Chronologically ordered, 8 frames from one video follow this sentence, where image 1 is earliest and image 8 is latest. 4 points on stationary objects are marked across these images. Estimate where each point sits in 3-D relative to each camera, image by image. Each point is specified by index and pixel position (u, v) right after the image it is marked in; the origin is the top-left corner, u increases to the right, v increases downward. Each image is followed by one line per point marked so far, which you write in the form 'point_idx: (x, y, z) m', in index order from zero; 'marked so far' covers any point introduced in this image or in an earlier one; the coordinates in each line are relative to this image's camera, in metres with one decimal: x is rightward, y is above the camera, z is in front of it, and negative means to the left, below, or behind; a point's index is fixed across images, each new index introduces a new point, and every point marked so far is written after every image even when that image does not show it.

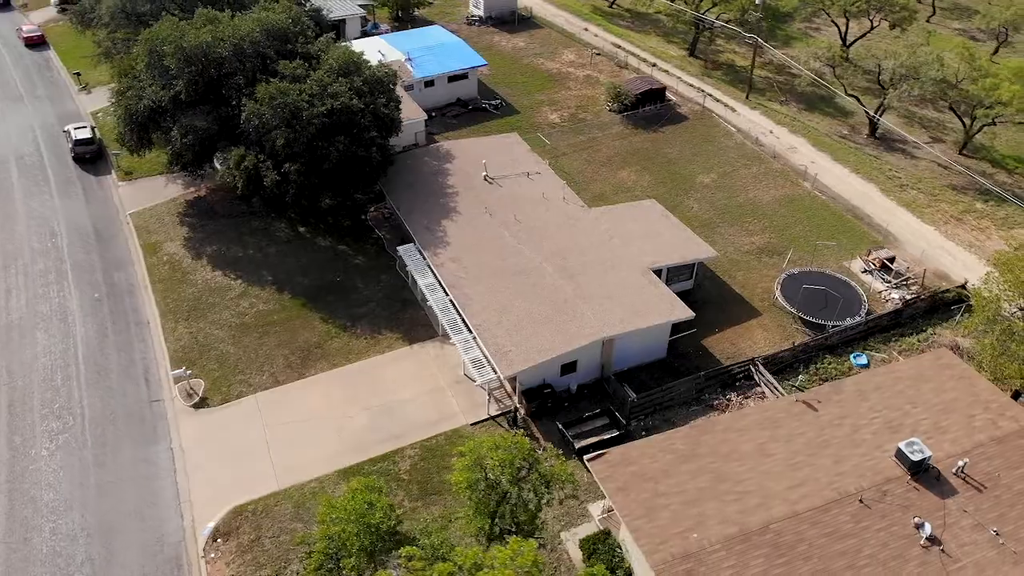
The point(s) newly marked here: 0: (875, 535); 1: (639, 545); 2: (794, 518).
0: (+8.8, -5.9, +19.5) m
1: (+3.0, -6.1, +19.2) m
2: (+6.9, -5.7, +19.9) m
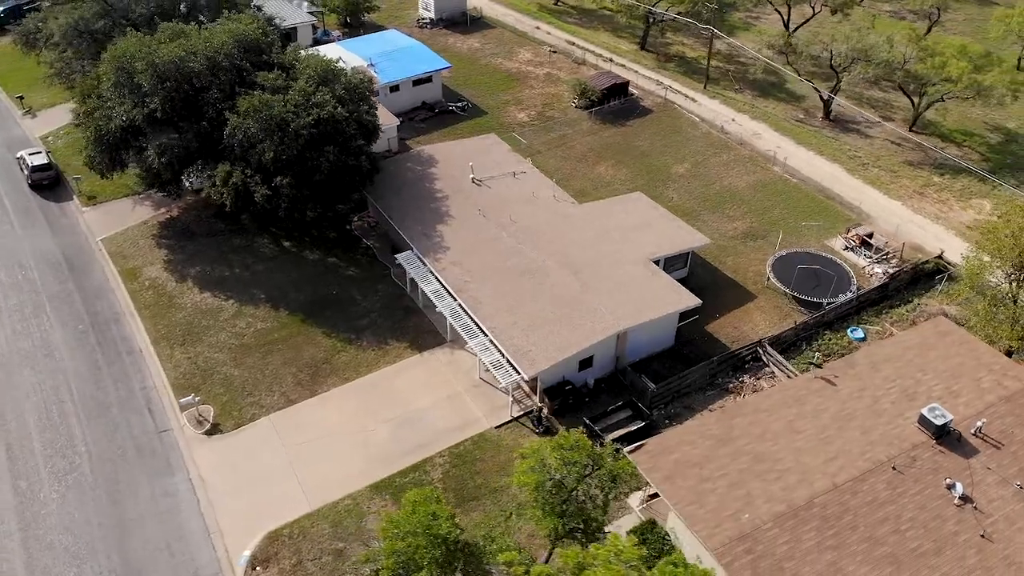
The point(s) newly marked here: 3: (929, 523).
0: (+10.1, -5.3, +20.4) m
1: (+4.4, -5.9, +19.6) m
2: (+8.2, -5.1, +20.6) m
3: (+10.2, -5.7, +19.8) m
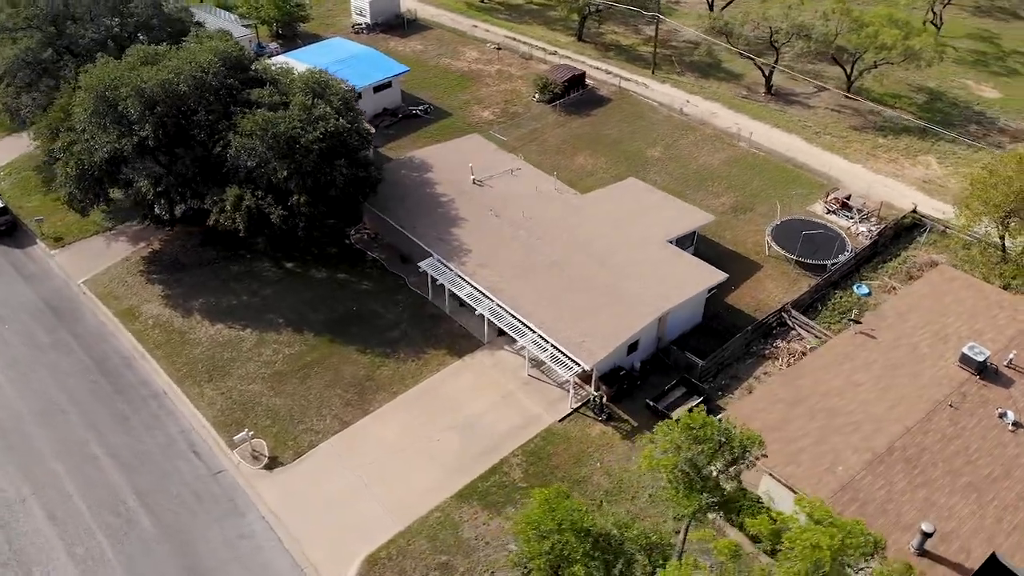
0: (+12.7, -3.9, +22.1) m
1: (+7.3, -5.1, +20.6) m
2: (+10.8, -4.0, +22.1) m
3: (+13.0, -4.3, +21.6) m
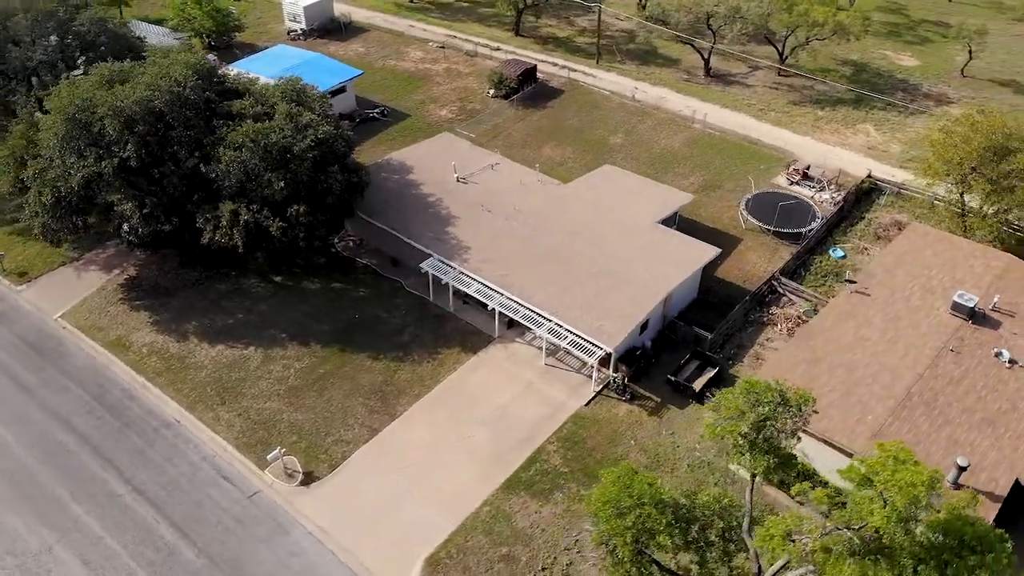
0: (+13.8, -2.4, +23.9) m
1: (+8.7, -4.1, +21.8) m
2: (+11.9, -2.7, +23.7) m
3: (+14.1, -2.8, +23.5) m
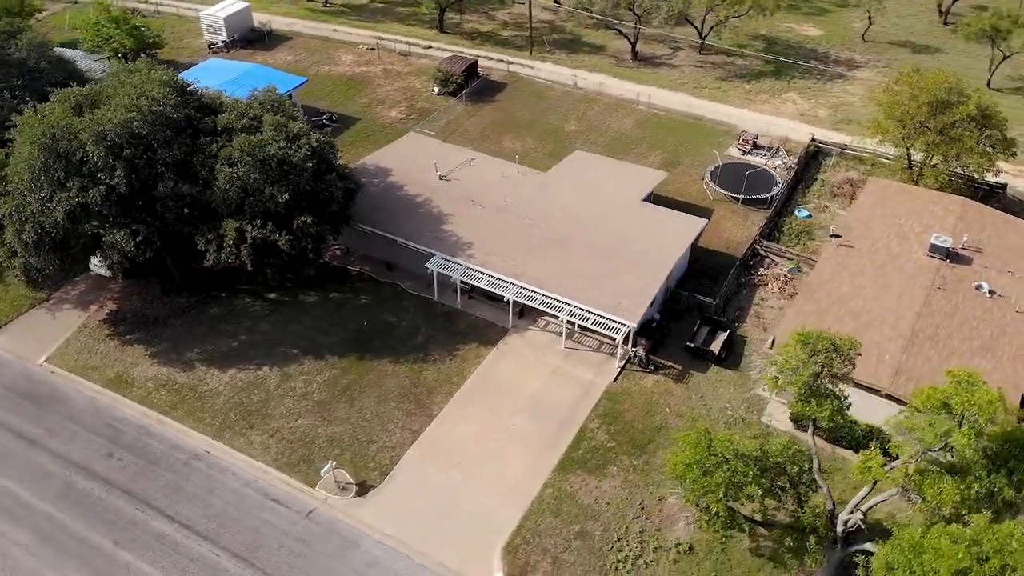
0: (+14.8, -0.5, +26.4) m
1: (+10.3, -2.7, +23.6) m
2: (+13.0, -0.9, +25.9) m
3: (+15.2, -0.8, +26.0) m
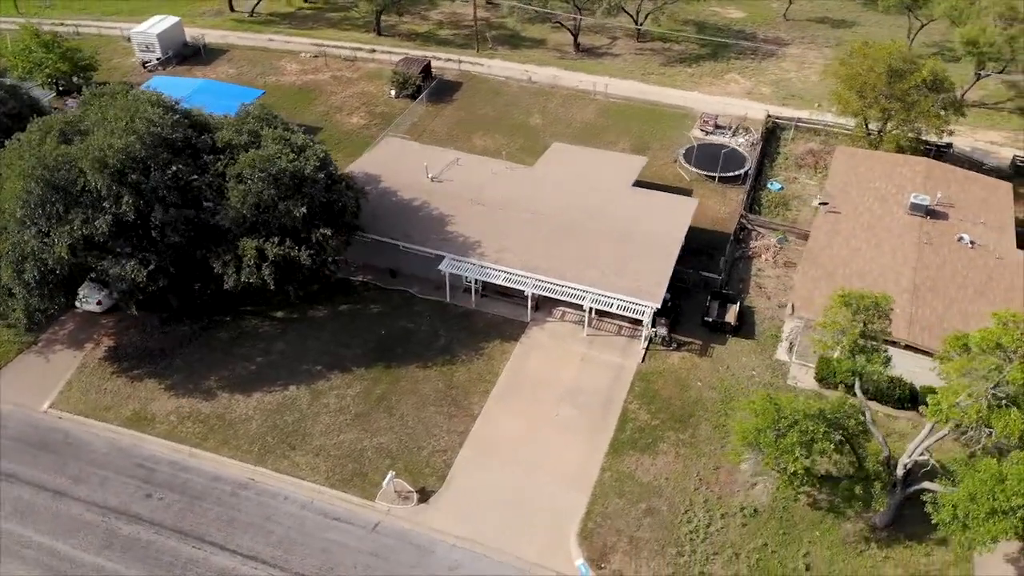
0: (+15.5, +1.2, +28.5) m
1: (+11.6, -1.5, +25.2) m
2: (+13.9, +0.6, +27.8) m
3: (+16.0, +0.9, +28.2) m
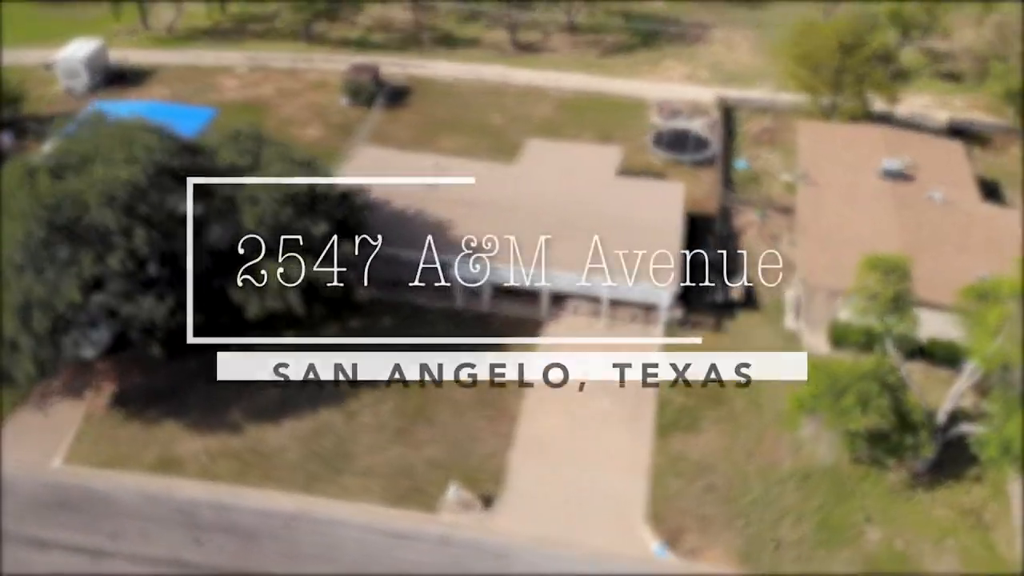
0: (+15.7, +2.8, +30.5) m
1: (+12.6, -0.2, +26.8) m
2: (+14.2, +2.0, +29.6) m
3: (+16.3, +2.6, +30.3) m
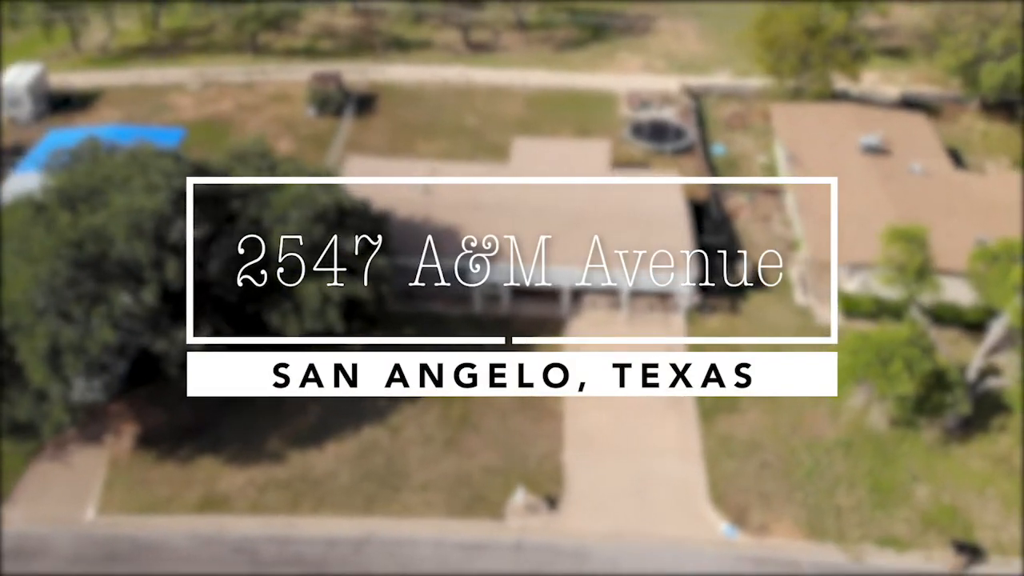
0: (+15.9, +4.1, +32.2) m
1: (+13.4, +0.9, +28.2) m
2: (+14.6, +3.3, +31.1) m
3: (+16.5, +4.0, +32.0) m
